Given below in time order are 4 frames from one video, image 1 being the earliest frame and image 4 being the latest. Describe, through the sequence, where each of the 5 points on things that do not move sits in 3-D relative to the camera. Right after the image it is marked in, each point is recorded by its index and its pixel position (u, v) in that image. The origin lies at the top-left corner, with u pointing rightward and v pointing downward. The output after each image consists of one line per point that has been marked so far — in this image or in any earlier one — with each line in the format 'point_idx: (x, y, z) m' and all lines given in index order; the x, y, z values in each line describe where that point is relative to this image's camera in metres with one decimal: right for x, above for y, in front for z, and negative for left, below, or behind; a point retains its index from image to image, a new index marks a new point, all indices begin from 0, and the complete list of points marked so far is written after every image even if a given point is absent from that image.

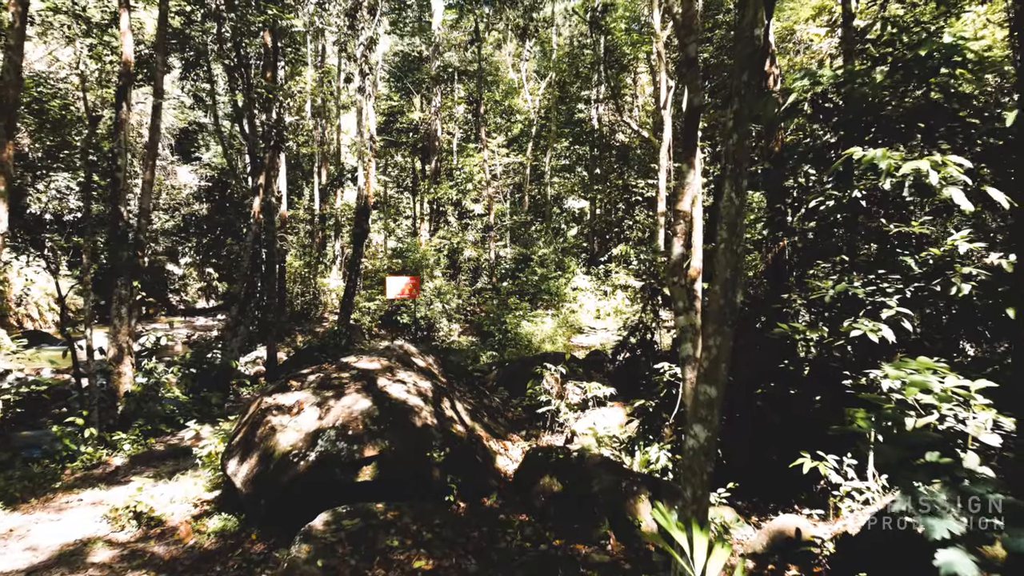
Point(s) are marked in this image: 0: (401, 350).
0: (-0.9, -0.5, +6.4) m
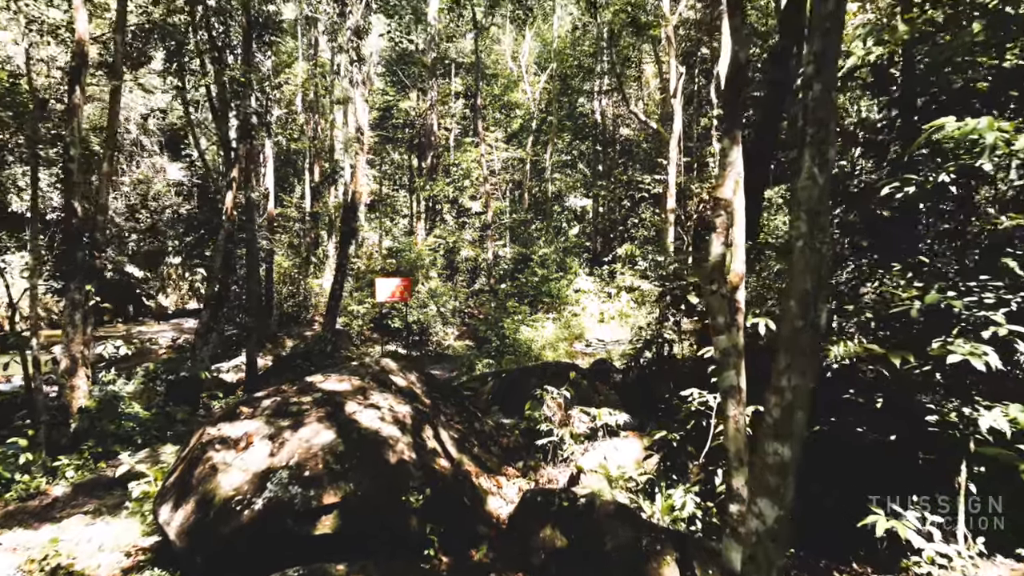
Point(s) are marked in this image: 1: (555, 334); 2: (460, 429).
0: (-0.9, -0.5, +5.4) m
1: (+0.7, -0.7, +12.5) m
2: (-0.3, -0.9, +5.4) m
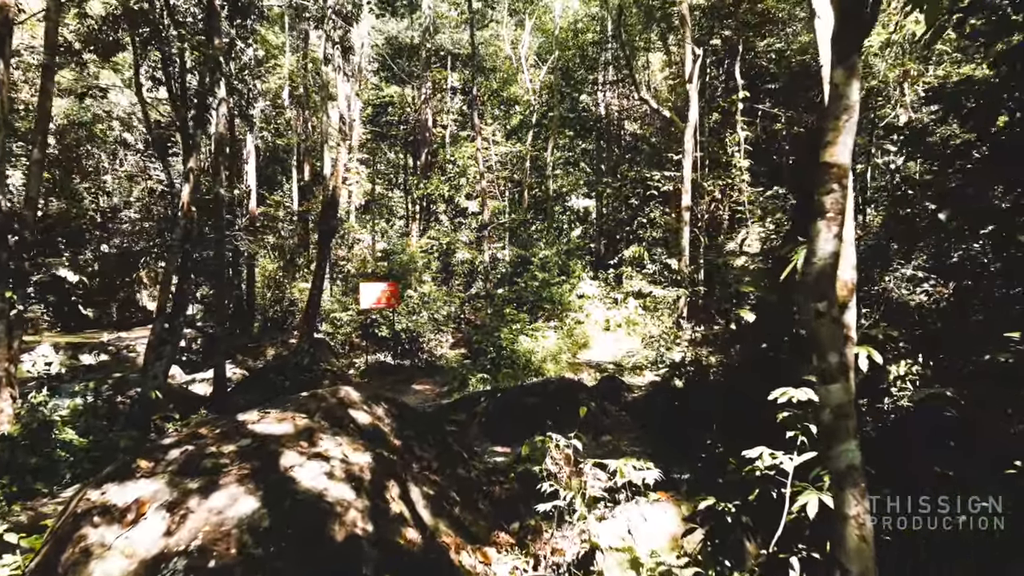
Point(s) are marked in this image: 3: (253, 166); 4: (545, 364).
0: (-0.9, -0.6, +4.3) m
1: (+0.6, -0.8, +11.3) m
2: (-0.4, -1.0, +4.2) m
3: (-5.4, +2.5, +16.7) m
4: (+0.4, -1.0, +10.9) m
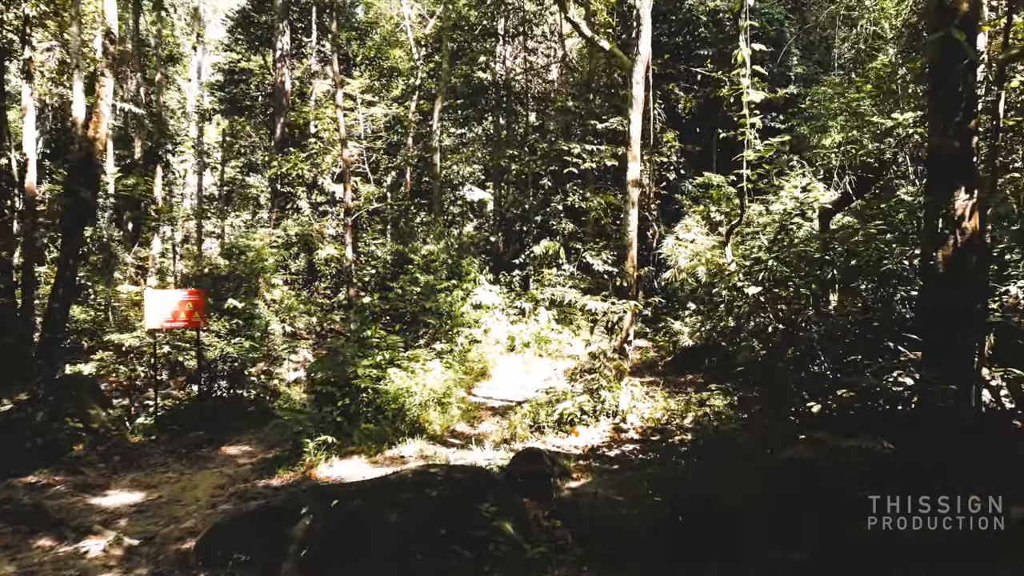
0: (-1.3, -0.7, +0.5) m
1: (-0.6, -0.9, +7.6) m
2: (-0.7, -1.1, +0.5) m
3: (-7.3, +2.5, +12.2) m
4: (-0.8, -1.1, +7.2) m
